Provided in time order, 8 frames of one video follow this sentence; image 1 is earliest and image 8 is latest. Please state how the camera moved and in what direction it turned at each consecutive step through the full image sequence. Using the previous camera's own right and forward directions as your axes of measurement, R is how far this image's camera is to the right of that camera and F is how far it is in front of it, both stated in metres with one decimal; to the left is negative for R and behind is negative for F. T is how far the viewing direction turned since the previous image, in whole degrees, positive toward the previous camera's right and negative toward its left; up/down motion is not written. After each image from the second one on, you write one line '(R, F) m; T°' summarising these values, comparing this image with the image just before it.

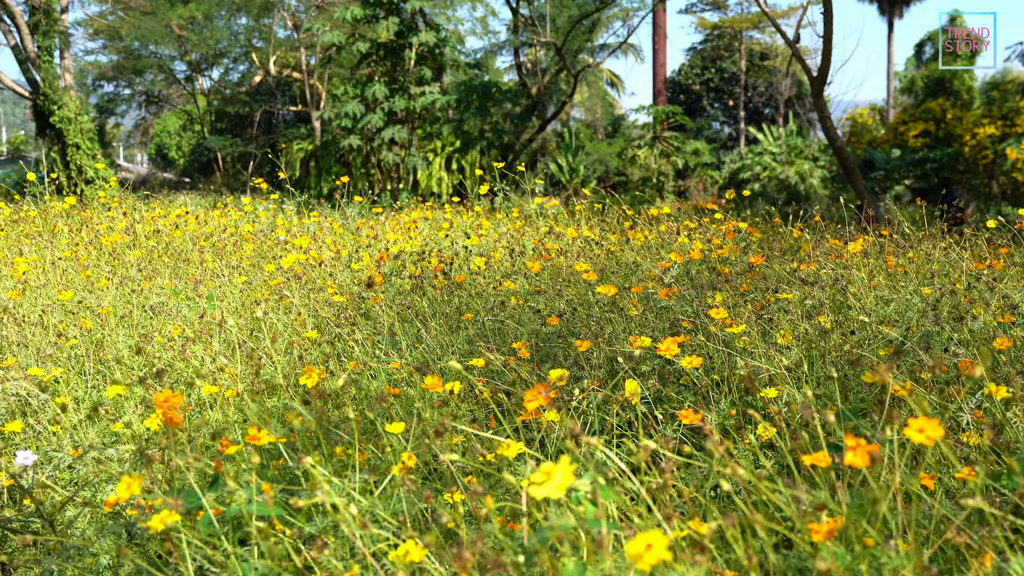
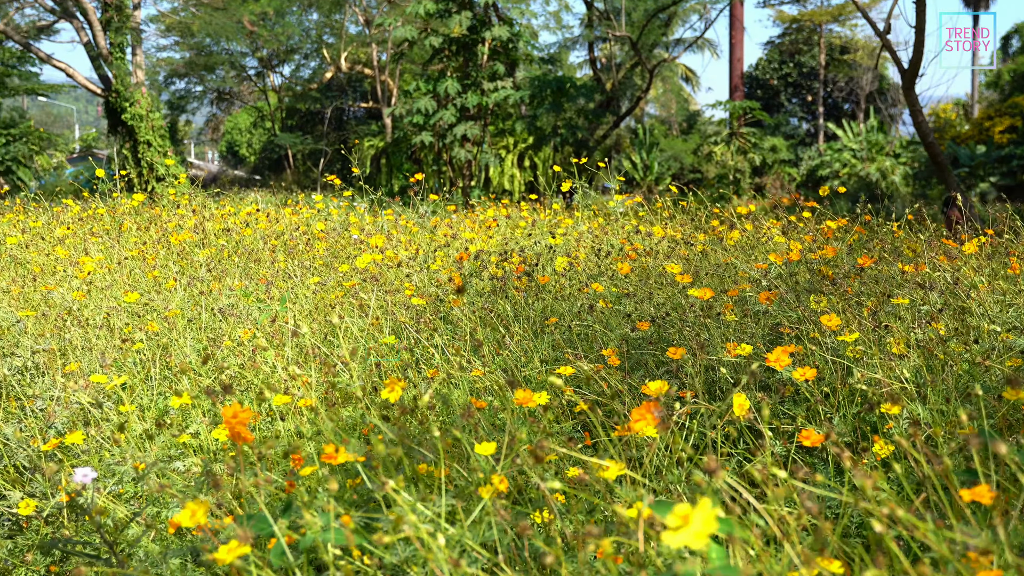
(0.0, +0.2) m; -3°
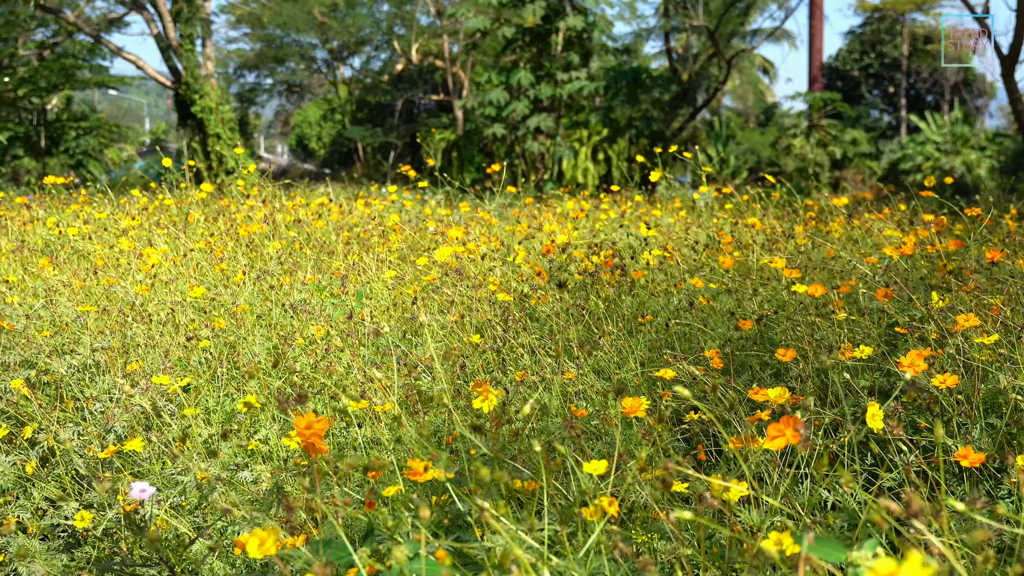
(-0.1, +0.2) m; -3°
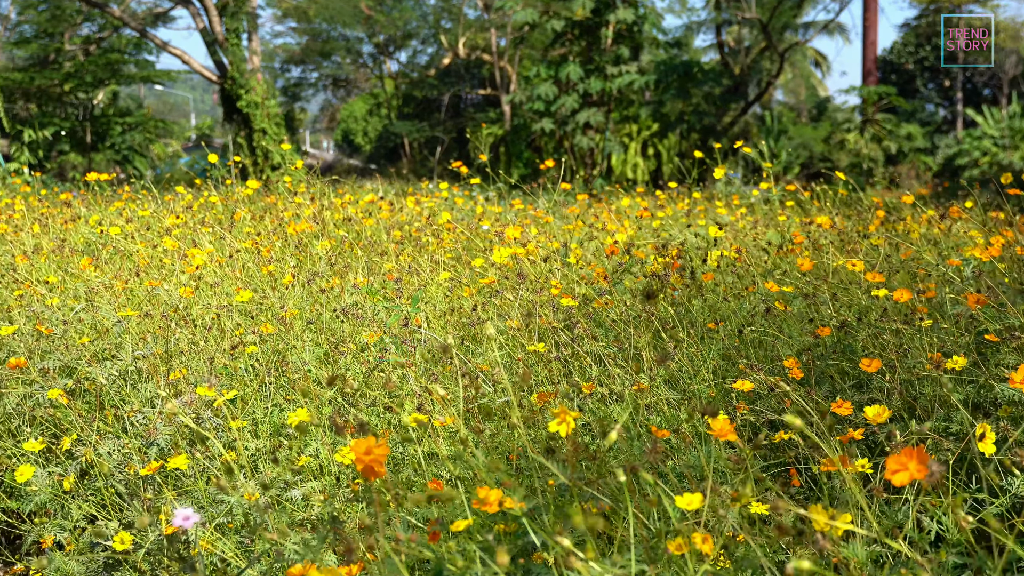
(0.0, +0.2) m; -2°
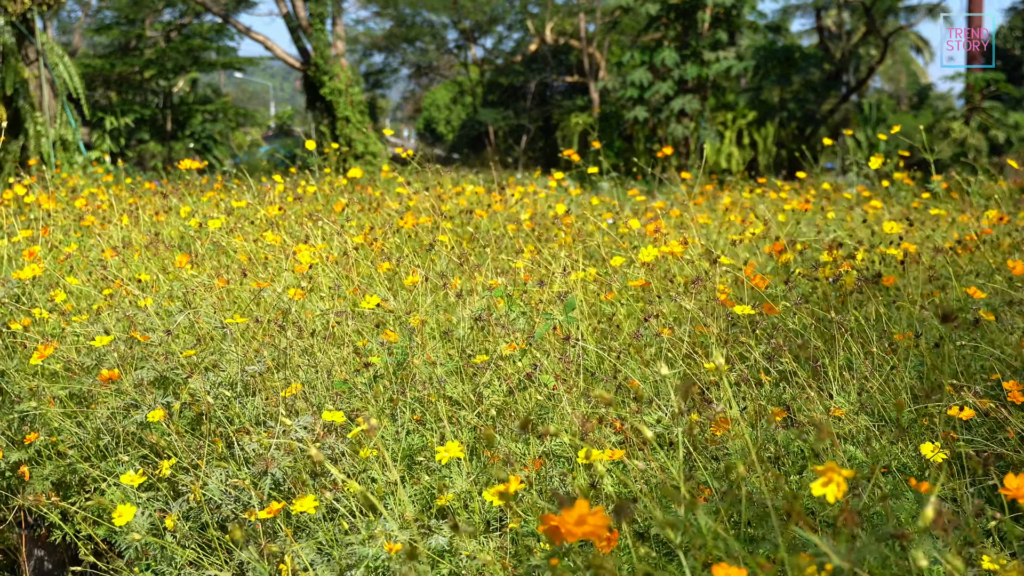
(-0.2, +0.4) m; -3°
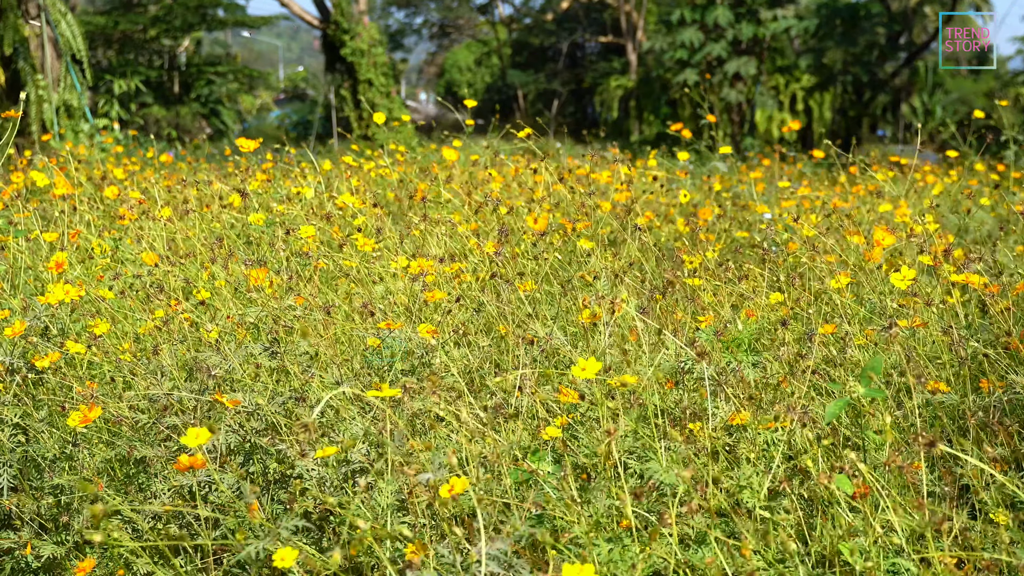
(-0.3, +0.8) m; 0°
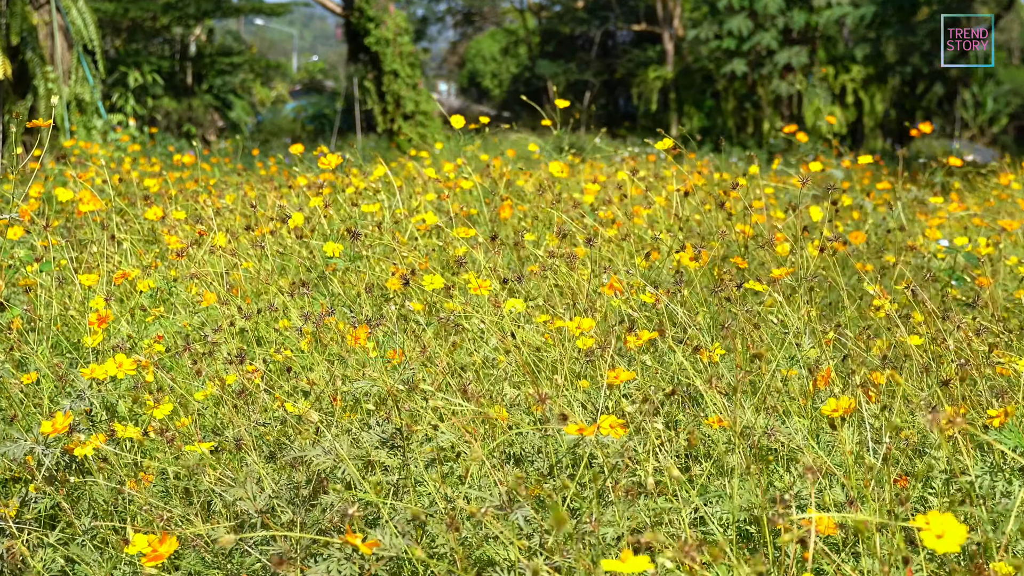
(-0.2, +0.6) m; 0°
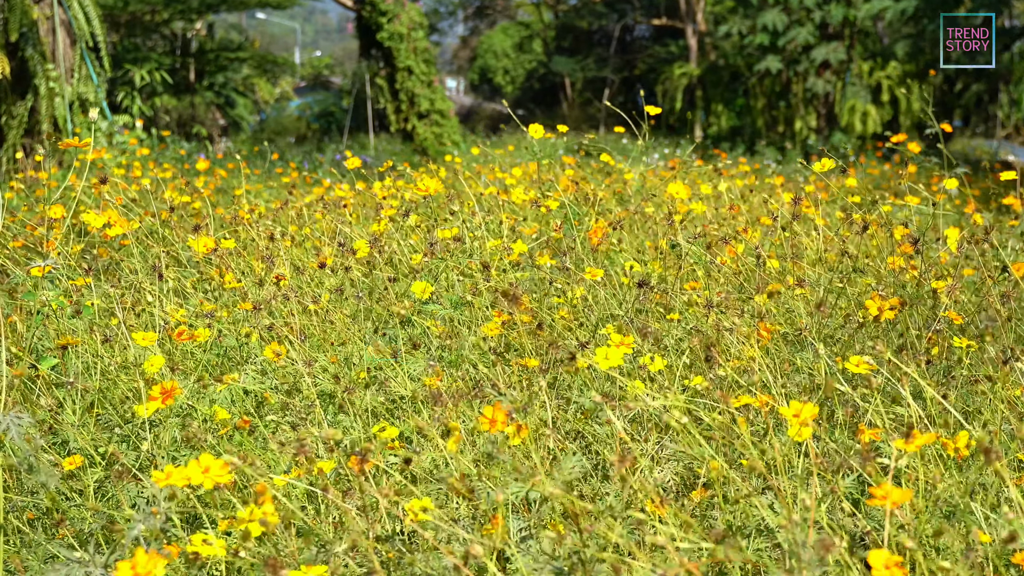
(-0.2, +0.4) m; +1°
